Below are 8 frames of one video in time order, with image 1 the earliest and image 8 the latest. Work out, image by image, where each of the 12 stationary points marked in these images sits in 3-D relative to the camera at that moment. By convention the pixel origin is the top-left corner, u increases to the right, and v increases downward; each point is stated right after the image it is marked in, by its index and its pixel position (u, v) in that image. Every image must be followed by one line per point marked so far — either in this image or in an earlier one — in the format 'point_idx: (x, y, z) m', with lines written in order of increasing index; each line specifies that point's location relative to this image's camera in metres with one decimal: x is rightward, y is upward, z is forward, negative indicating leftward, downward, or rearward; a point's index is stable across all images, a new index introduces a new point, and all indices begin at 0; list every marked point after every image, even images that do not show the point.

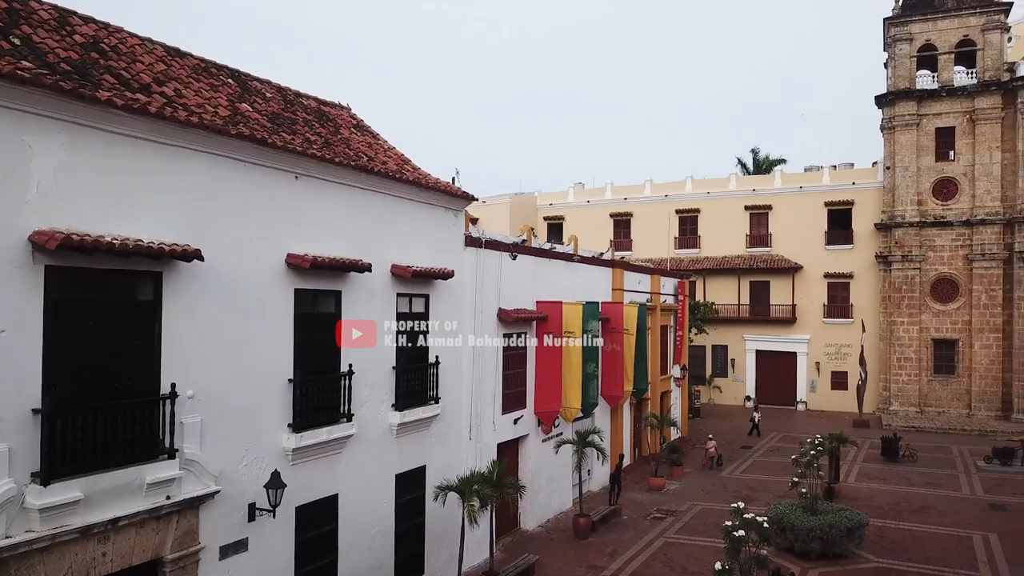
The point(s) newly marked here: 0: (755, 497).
0: (+5.8, -5.0, +19.6) m
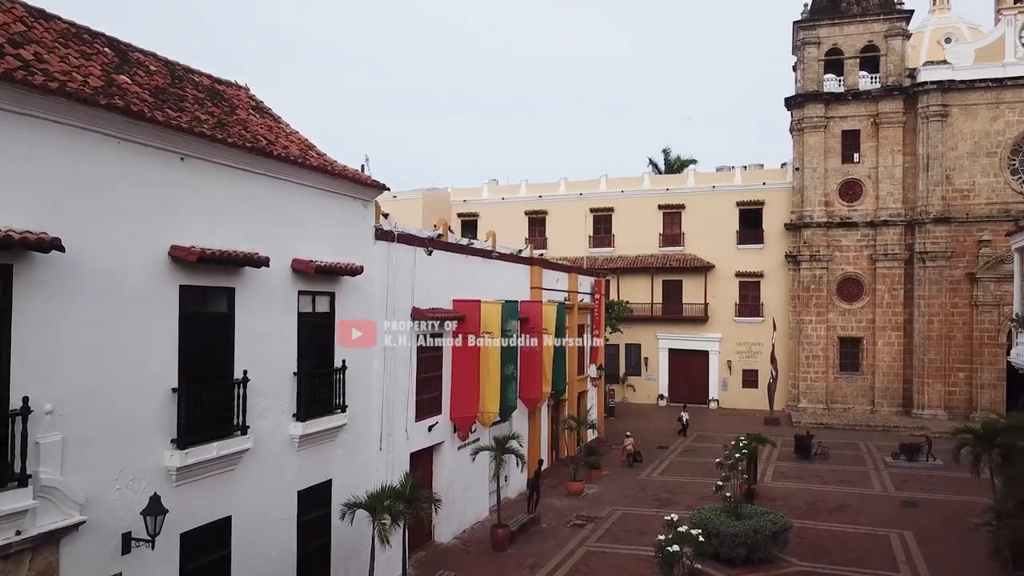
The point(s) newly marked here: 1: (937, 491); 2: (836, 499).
0: (+3.8, -5.0, +19.2) m
1: (+10.1, -4.8, +19.4) m
2: (+7.5, -4.9, +18.8) m
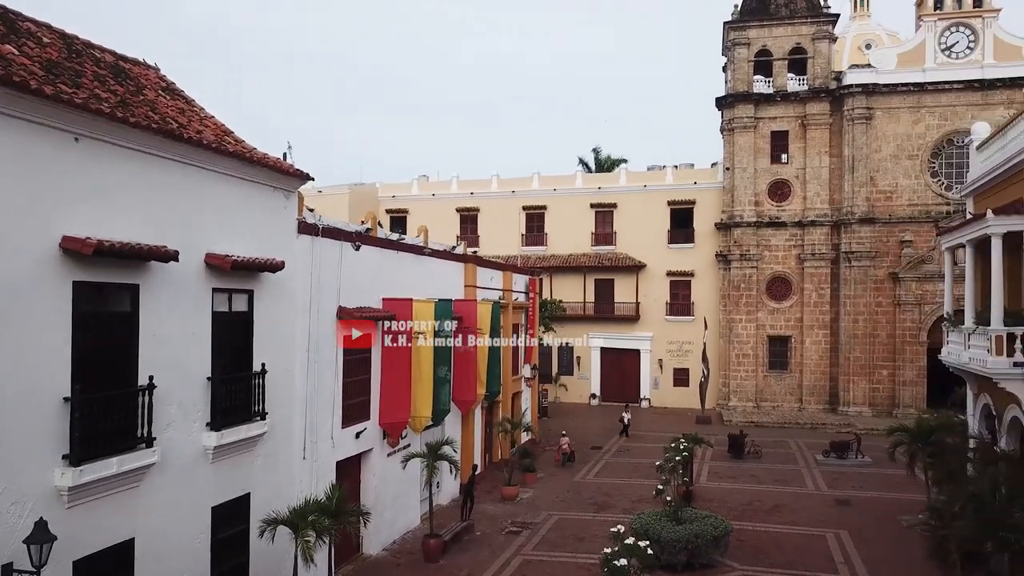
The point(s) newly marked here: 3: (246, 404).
0: (+2.3, -5.0, +18.8) m
1: (+8.5, -4.8, +19.6) m
2: (+5.9, -4.8, +18.7) m
3: (-3.6, -1.6, +11.0) m
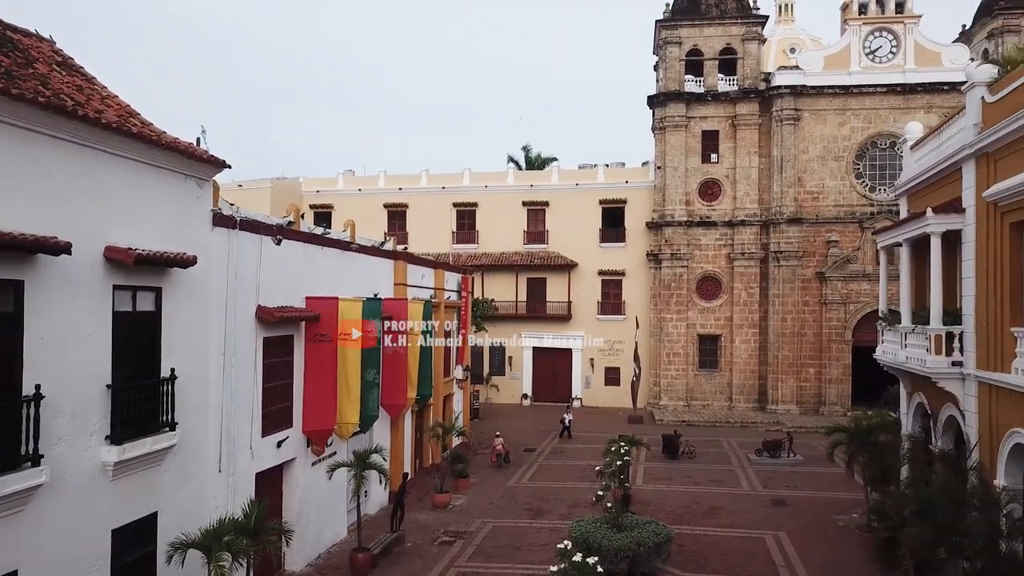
0: (+0.8, -4.9, +18.2) m
1: (+6.9, -4.8, +19.5) m
2: (+4.4, -4.8, +18.4) m
3: (-4.4, -1.5, +9.9) m
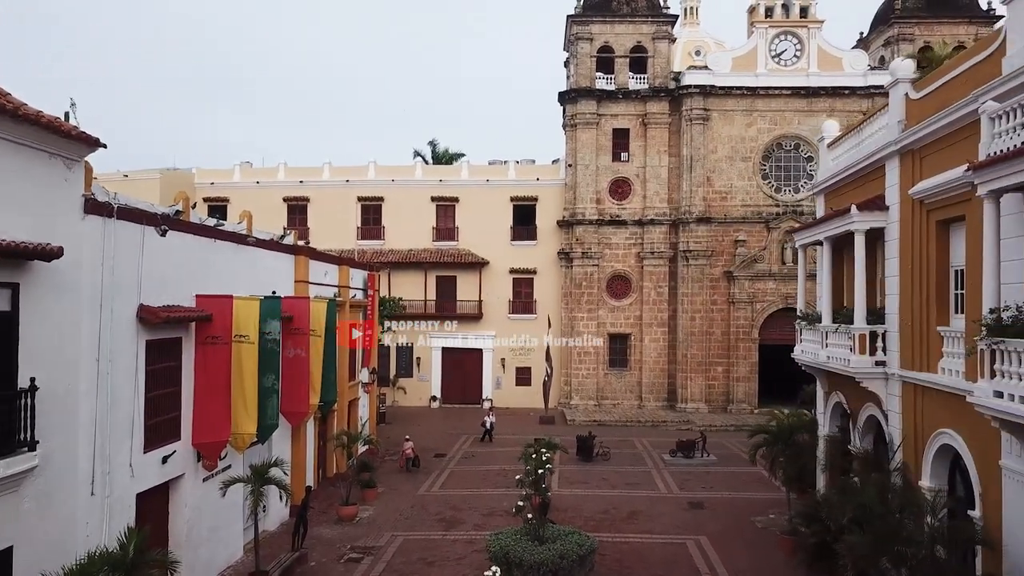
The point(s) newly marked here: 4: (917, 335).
0: (-1.1, -4.9, +17.3) m
1: (+4.9, -4.8, +19.3) m
2: (+2.5, -4.8, +17.9) m
3: (-5.2, -1.5, +8.5) m
4: (+5.8, -0.7, +11.7) m
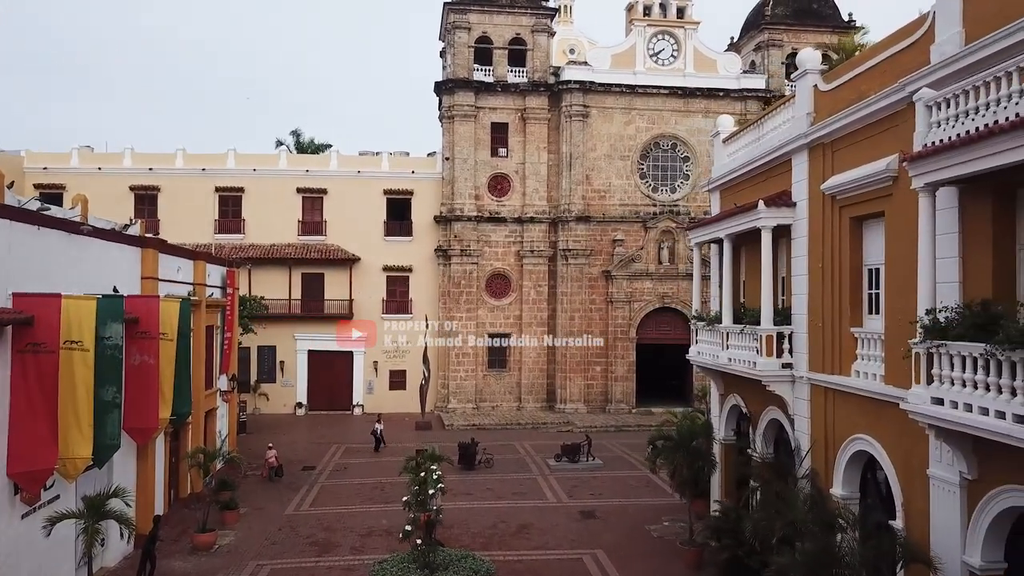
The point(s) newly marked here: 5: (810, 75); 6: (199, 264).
0: (-3.4, -4.8, +15.6) m
1: (+2.2, -4.7, +18.6) m
2: (+0.1, -4.7, +16.8) m
3: (-6.0, -1.5, +6.2) m
4: (+4.3, -0.7, +11.2) m
5: (+4.4, +3.1, +12.0) m
6: (-7.2, +0.5, +18.9) m
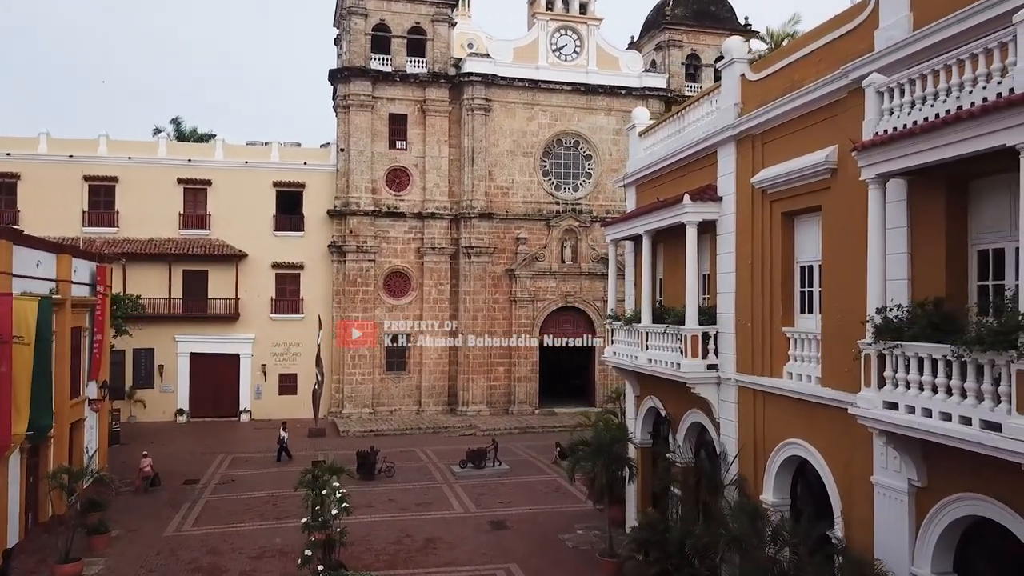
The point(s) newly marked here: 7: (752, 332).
0: (-5.0, -4.8, +14.1) m
1: (+0.1, -4.7, +17.8) m
2: (-1.8, -4.7, +15.8) m
3: (-6.4, -1.4, +4.4) m
4: (+3.2, -0.6, +10.8) m
5: (+3.2, +3.2, +11.6) m
6: (-9.2, +0.6, +16.8) m
7: (+3.2, -0.6, +10.9) m
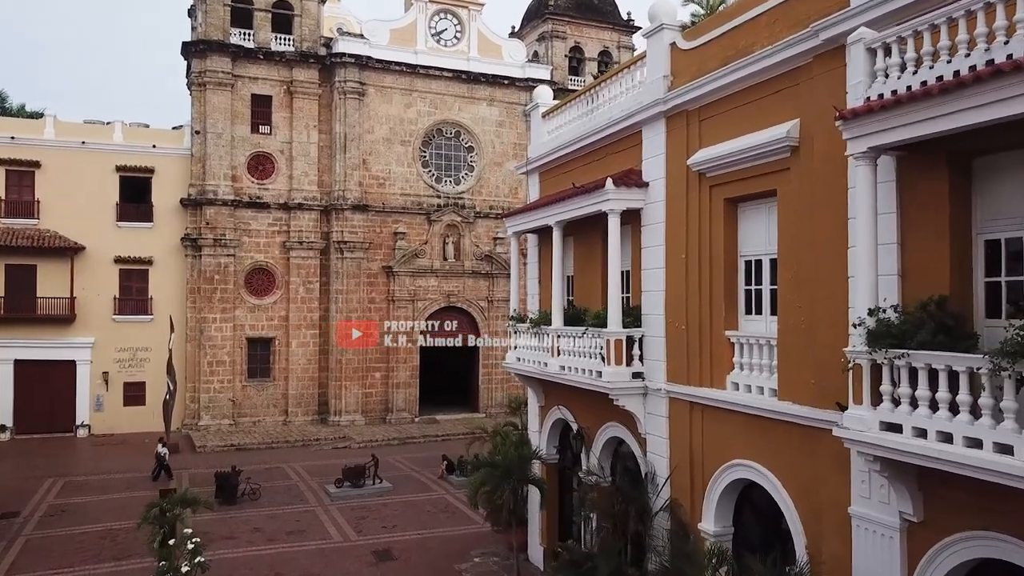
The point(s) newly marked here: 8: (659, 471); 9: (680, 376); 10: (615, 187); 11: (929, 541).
0: (-6.6, -4.8, +11.4) m
1: (-2.1, -4.7, +15.8) m
2: (-3.6, -4.7, +13.5) m
3: (-6.4, -1.4, +1.6) m
4: (+2.1, -0.6, +9.4) m
5: (+1.9, +3.2, +10.2) m
6: (-11.2, +0.6, +13.4) m
7: (+2.0, -0.6, +9.5) m
8: (+1.8, -2.2, +10.0) m
9: (+2.0, -1.0, +9.7) m
10: (+1.3, +1.3, +10.3) m
11: (+3.3, -2.0, +6.5) m
